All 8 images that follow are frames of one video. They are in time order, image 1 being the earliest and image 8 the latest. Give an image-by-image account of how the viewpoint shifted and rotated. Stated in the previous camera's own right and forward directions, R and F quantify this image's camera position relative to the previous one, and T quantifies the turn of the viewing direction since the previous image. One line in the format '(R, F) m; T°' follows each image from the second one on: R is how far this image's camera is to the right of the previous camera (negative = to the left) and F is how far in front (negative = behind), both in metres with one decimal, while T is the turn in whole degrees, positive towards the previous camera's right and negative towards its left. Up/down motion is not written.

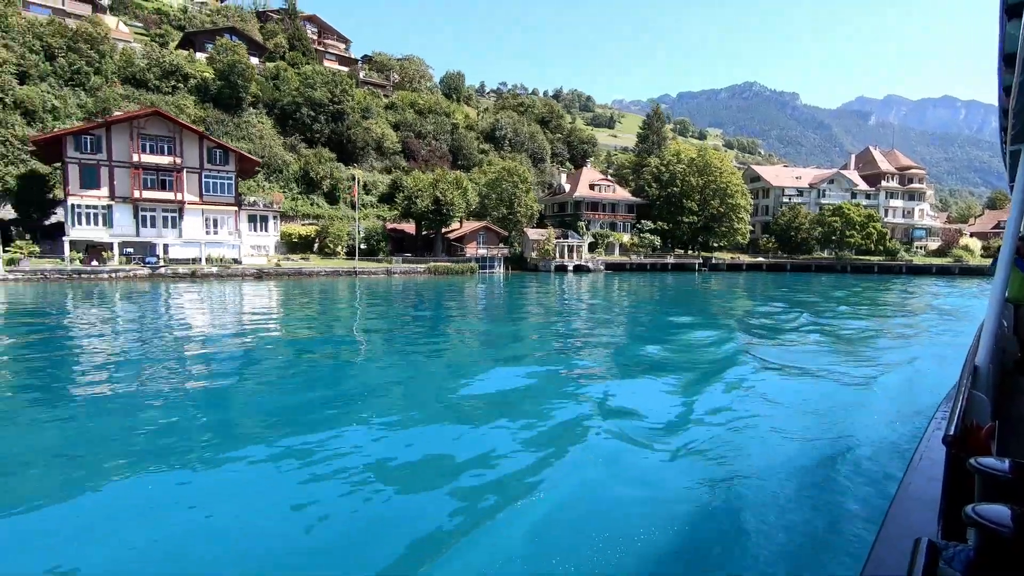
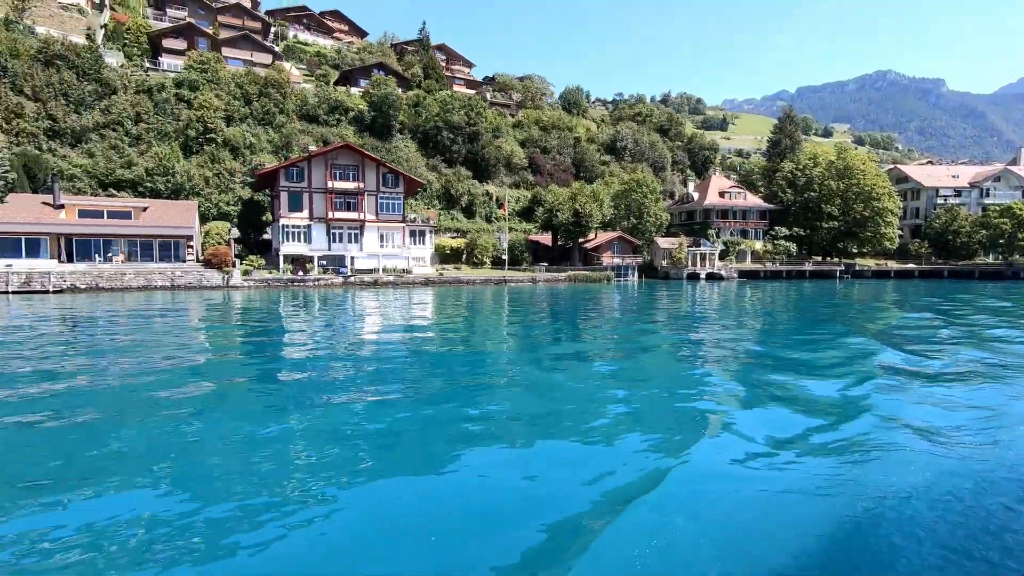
(-2.6, -2.7) m; -11°
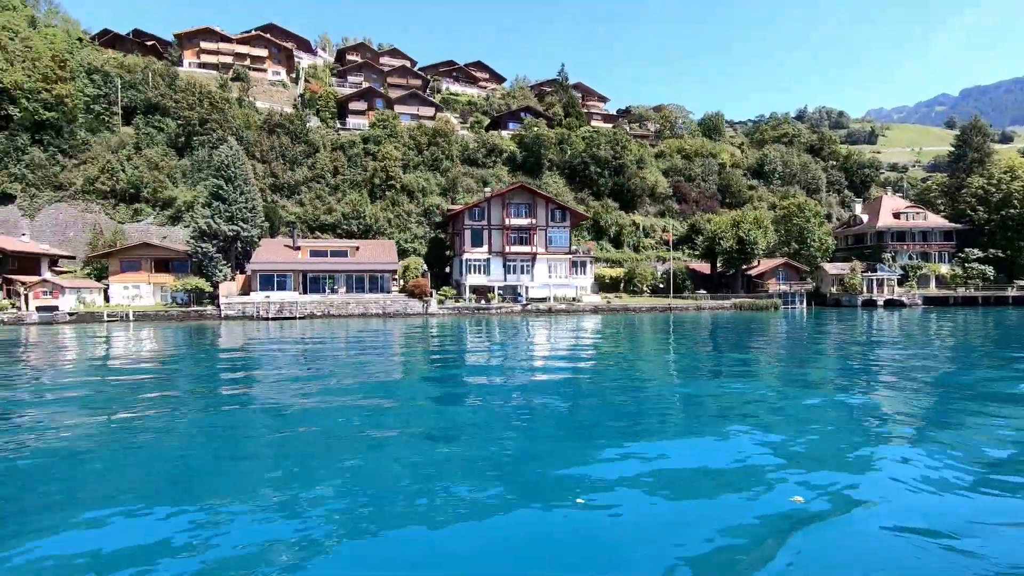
(-3.4, -2.6) m; -12°
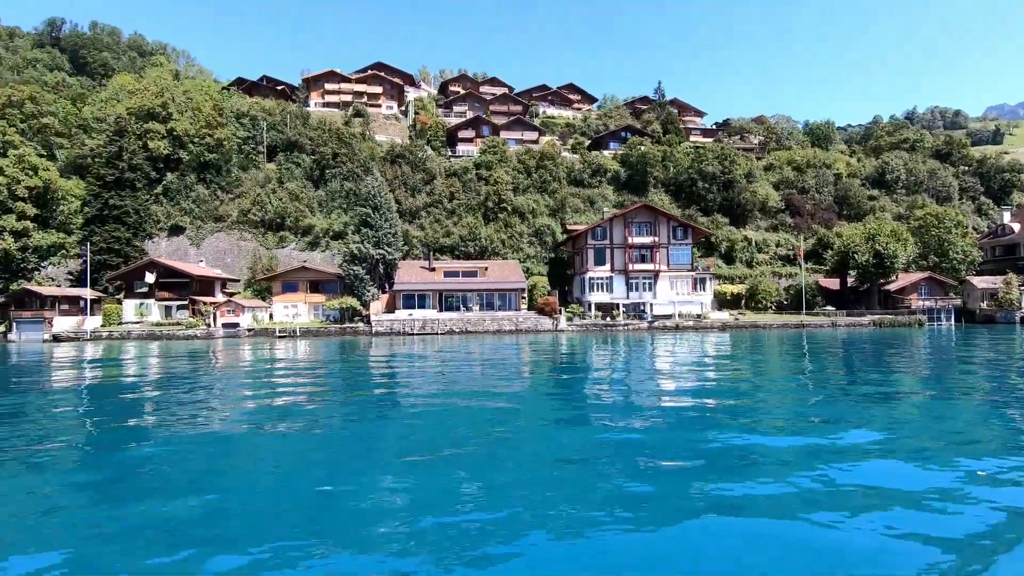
(-3.4, -1.6) m; -8°
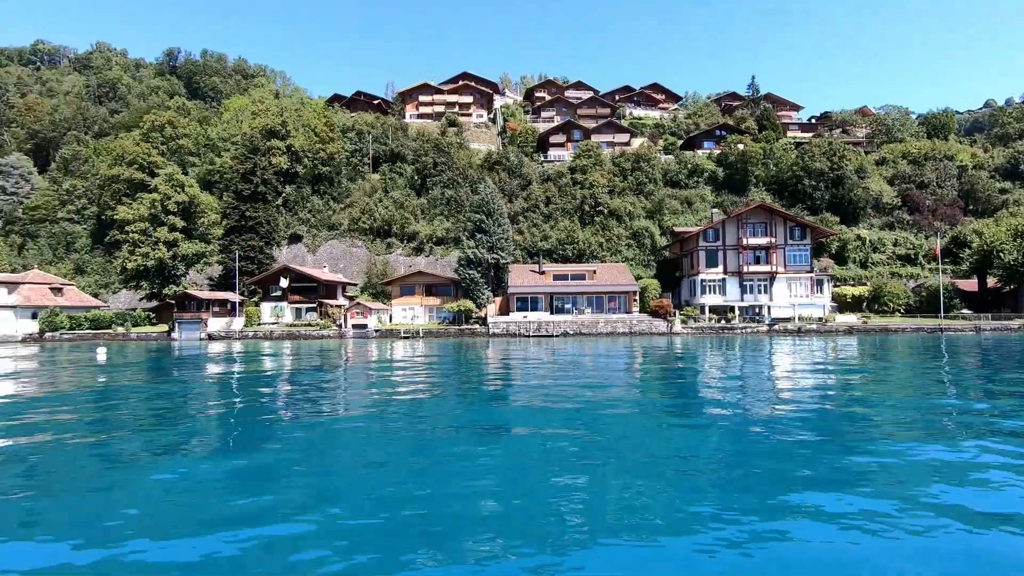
(-3.1, -1.0) m; -7°
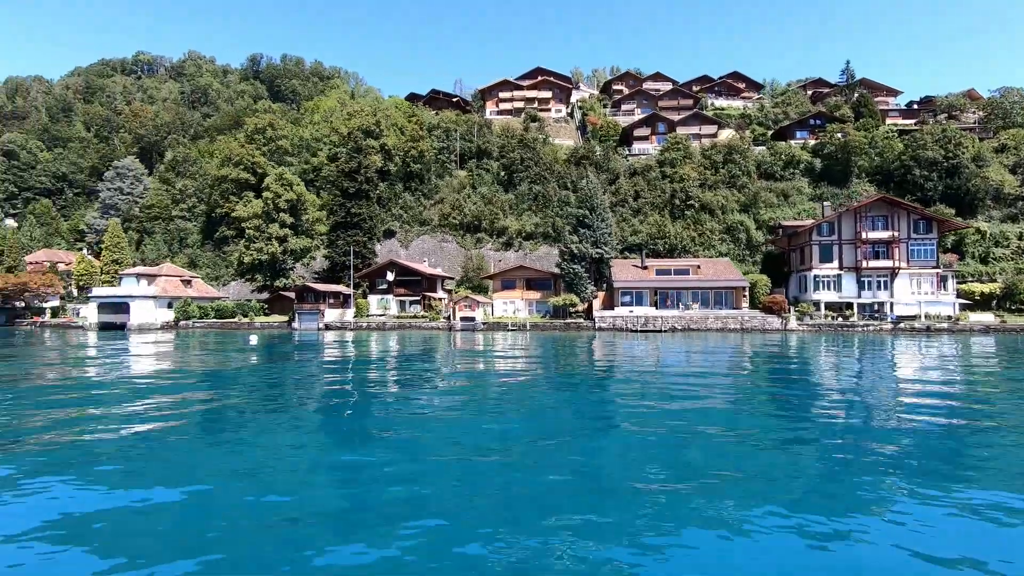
(-3.7, -0.7) m; -6°
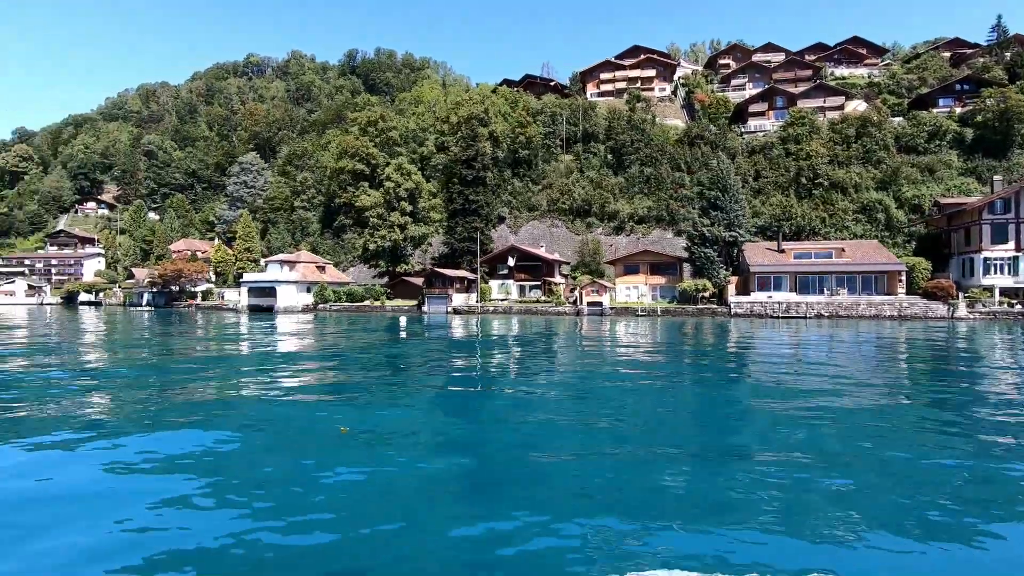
(-3.8, -0.4) m; -8°
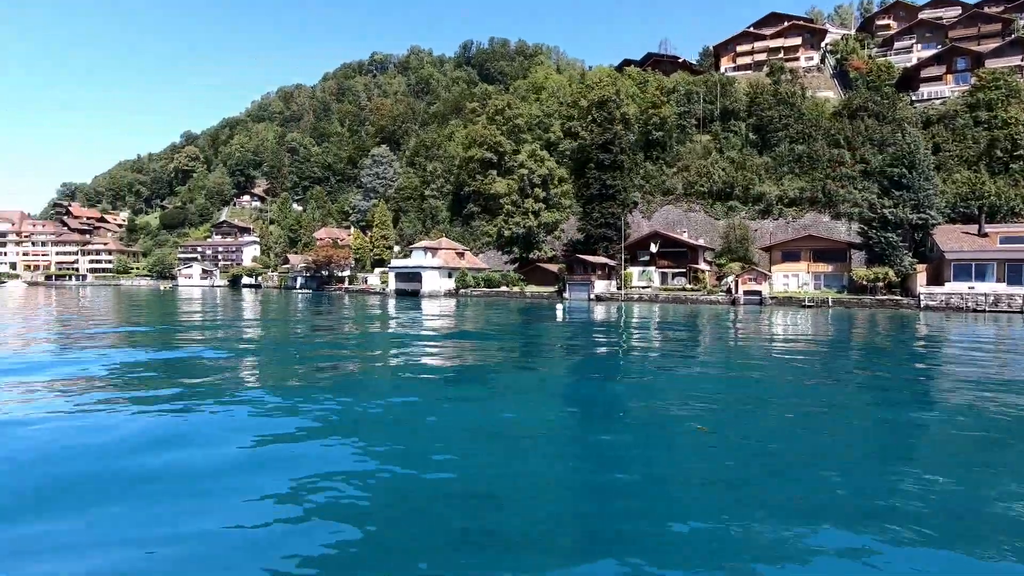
(-3.3, +0.1) m; -11°
